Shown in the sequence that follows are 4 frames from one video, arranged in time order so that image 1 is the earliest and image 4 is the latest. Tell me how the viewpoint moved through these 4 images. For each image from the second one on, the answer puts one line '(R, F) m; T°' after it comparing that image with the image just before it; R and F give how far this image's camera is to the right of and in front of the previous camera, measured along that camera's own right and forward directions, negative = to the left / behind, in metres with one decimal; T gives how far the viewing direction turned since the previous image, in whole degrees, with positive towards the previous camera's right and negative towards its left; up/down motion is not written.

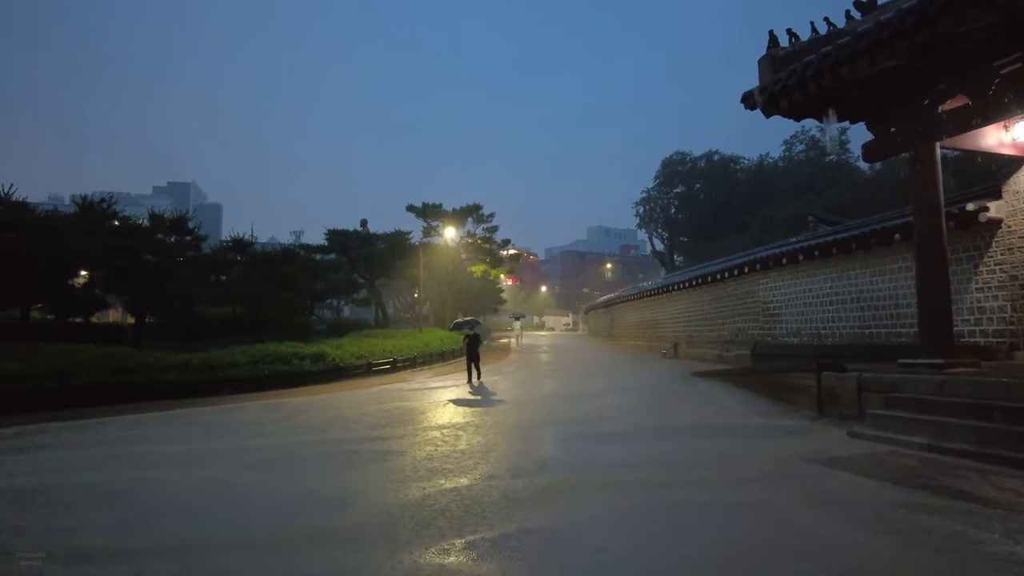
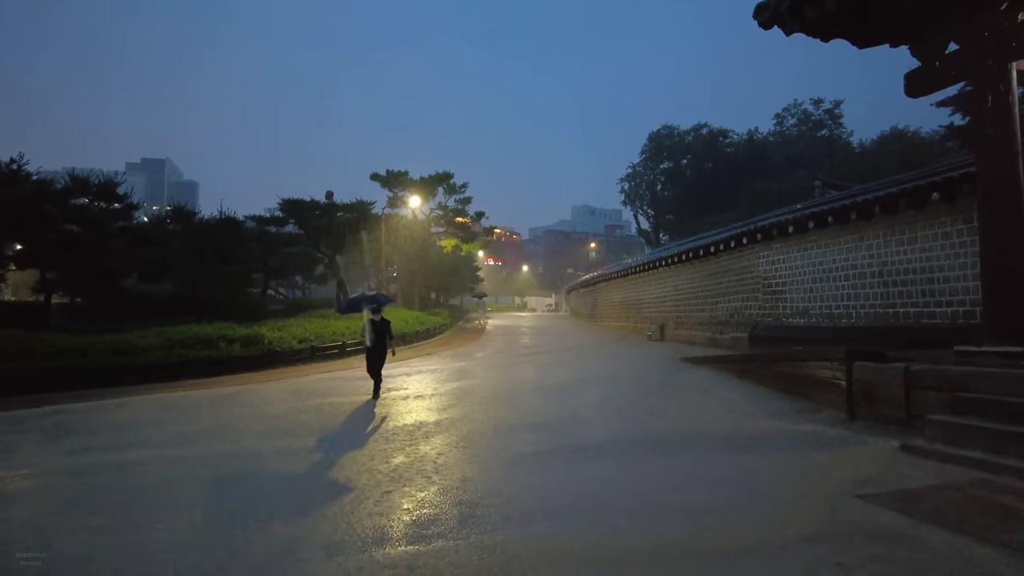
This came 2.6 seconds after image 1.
(+0.5, +2.3) m; +1°
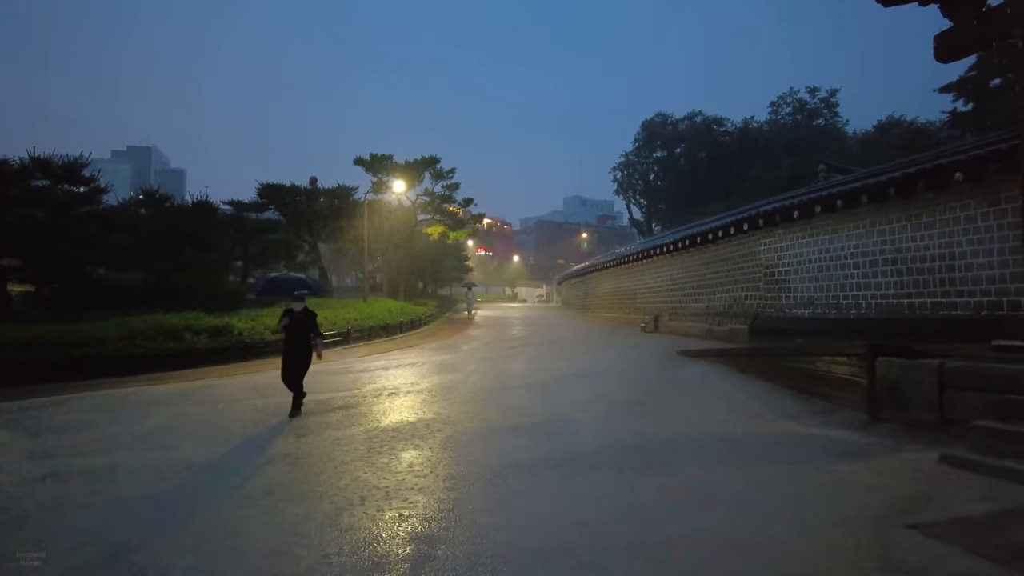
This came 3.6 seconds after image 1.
(+0.1, +0.9) m; +1°
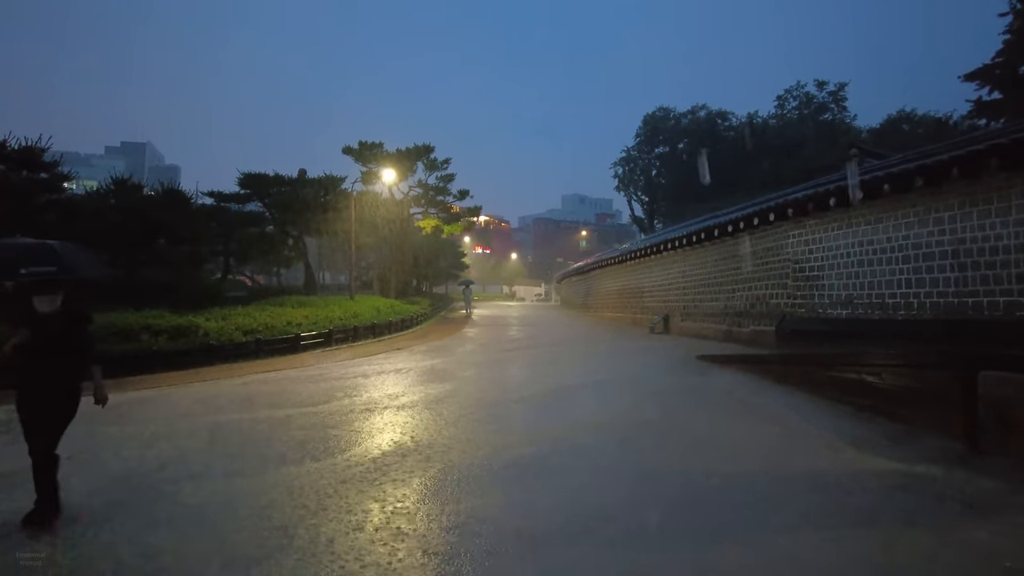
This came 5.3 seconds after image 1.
(0.0, +1.5) m; 0°
